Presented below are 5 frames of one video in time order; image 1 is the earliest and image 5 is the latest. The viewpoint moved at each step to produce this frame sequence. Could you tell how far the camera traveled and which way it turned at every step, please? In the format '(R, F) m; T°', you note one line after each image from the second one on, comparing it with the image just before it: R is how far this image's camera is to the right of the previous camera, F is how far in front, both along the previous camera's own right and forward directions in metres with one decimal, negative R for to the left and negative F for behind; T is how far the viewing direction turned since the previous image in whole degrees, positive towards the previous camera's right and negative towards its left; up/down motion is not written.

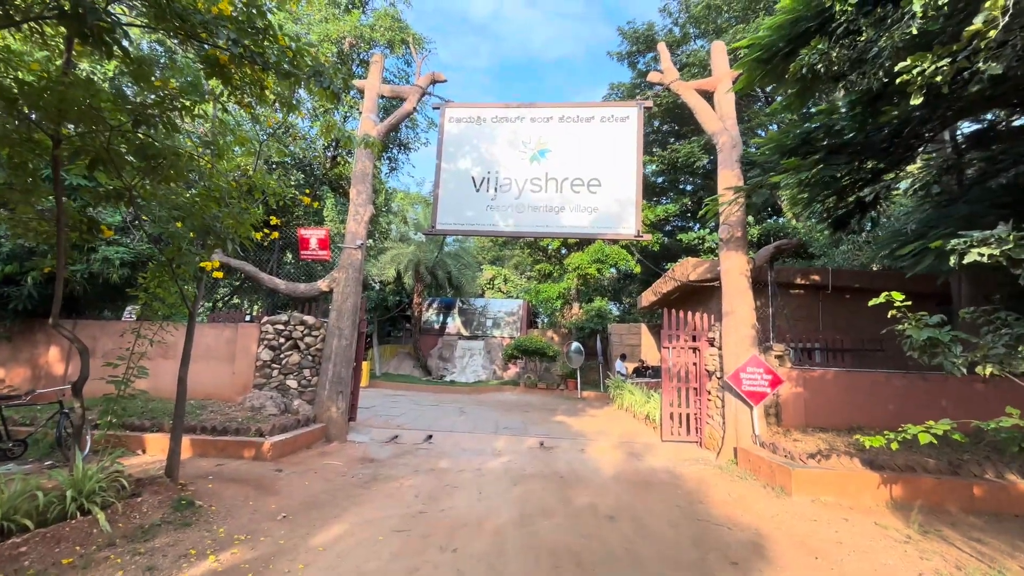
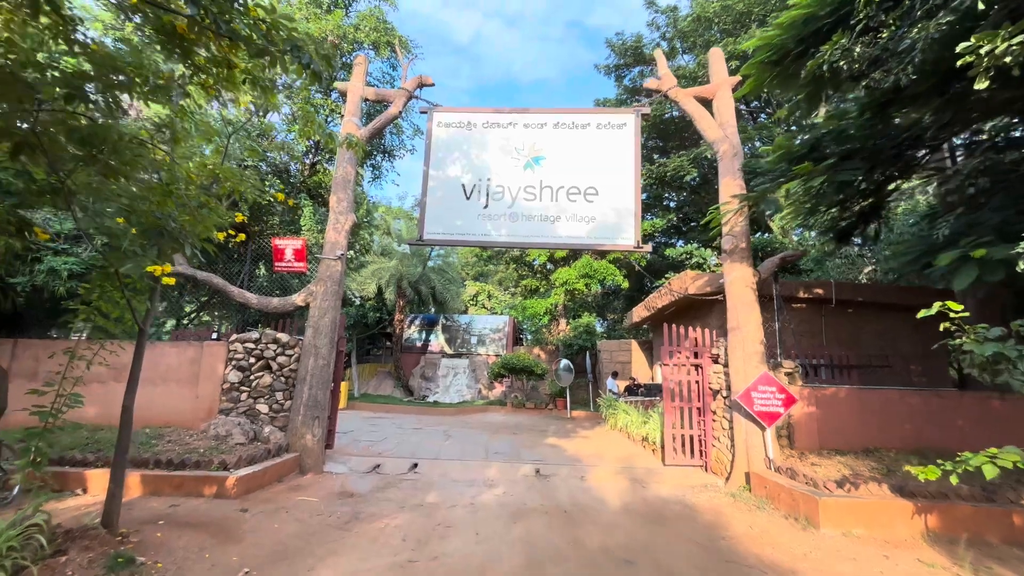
(-0.2, +0.5) m; +2°
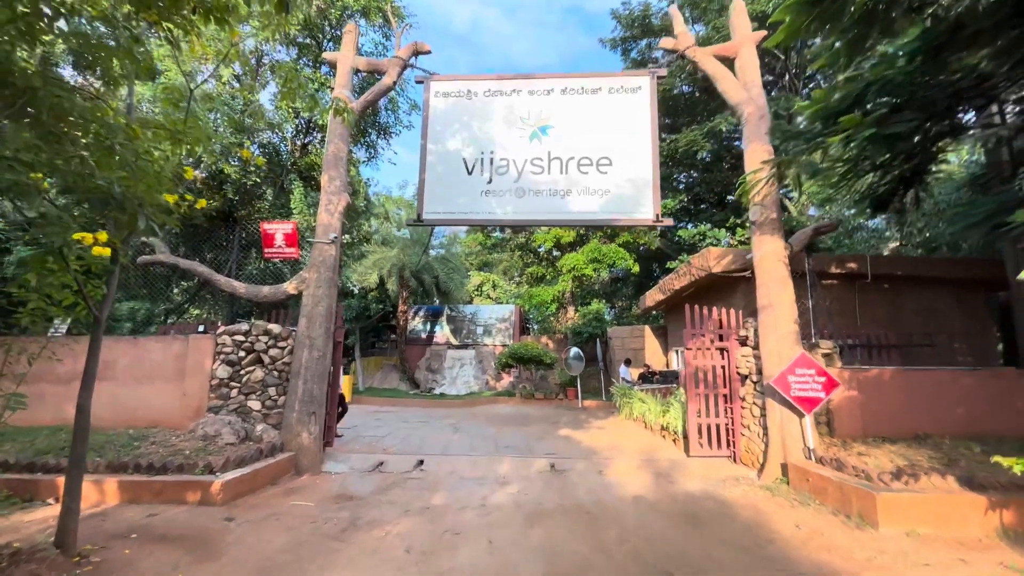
(-0.1, +0.6) m; -1°
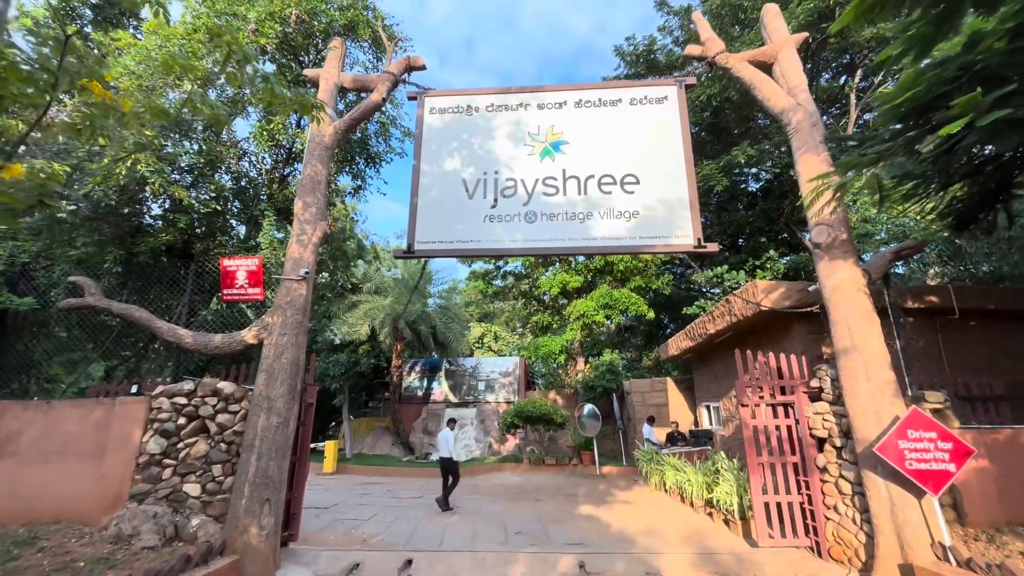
(-0.1, +1.3) m; 0°
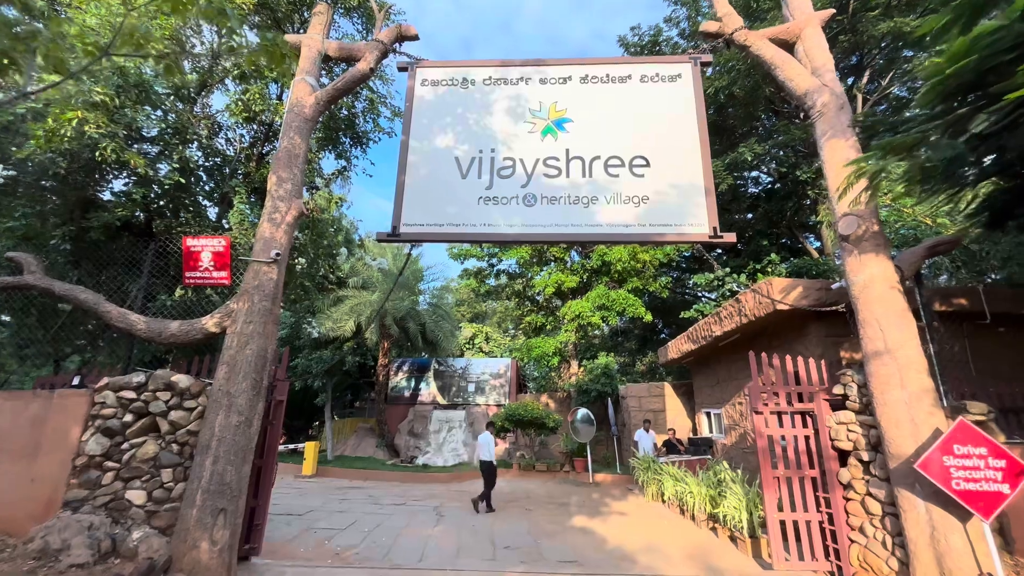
(0.0, +0.6) m; +1°
